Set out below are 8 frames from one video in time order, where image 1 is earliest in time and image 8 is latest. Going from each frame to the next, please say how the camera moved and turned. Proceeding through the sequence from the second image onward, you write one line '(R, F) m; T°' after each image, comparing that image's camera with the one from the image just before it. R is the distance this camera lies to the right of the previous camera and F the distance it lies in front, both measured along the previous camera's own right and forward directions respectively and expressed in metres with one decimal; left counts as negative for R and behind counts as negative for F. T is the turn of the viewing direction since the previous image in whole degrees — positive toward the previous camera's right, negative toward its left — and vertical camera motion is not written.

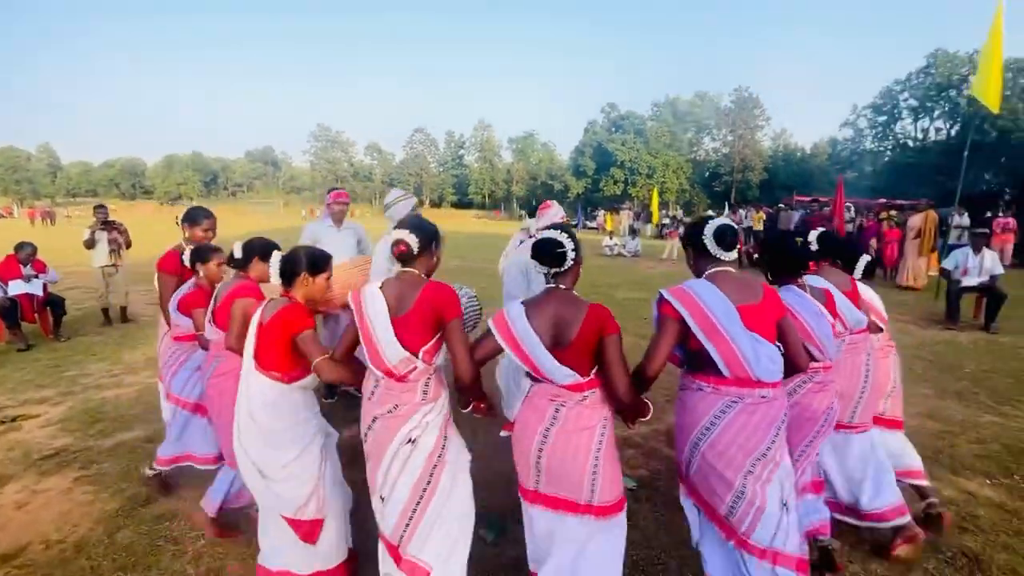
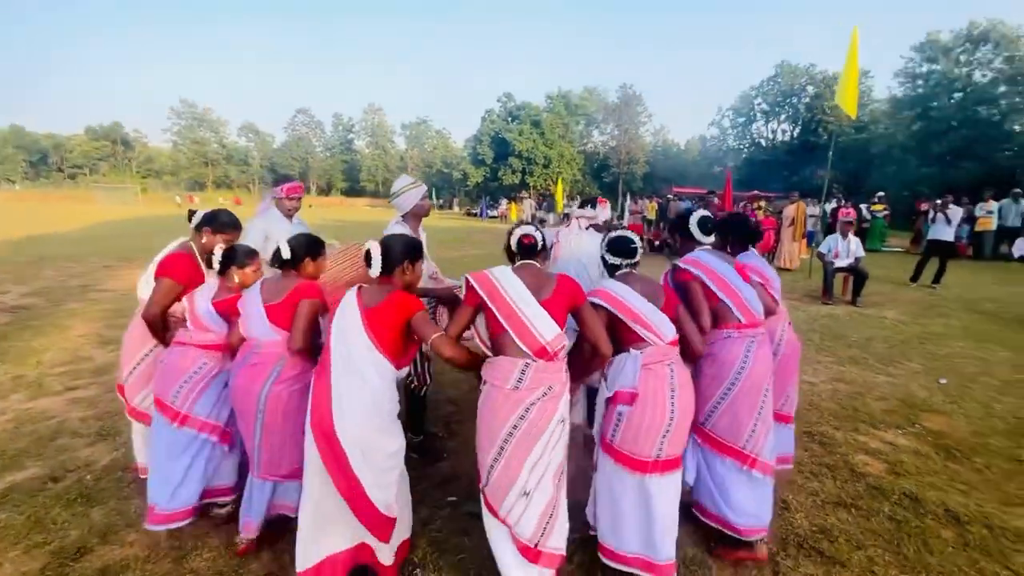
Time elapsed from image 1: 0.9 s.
(-0.6, +0.2) m; +12°
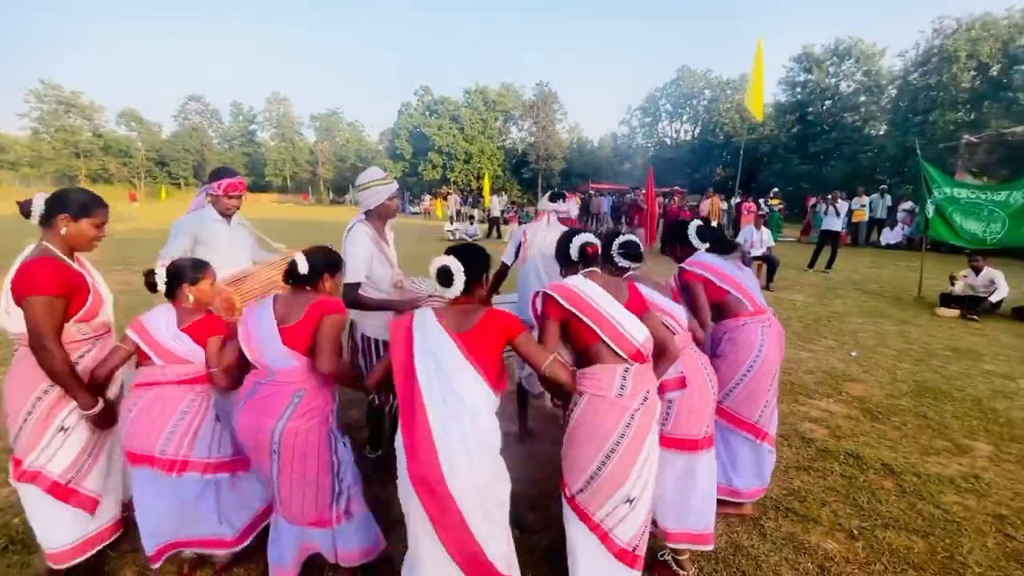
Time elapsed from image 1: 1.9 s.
(-0.4, 0.0) m; +9°
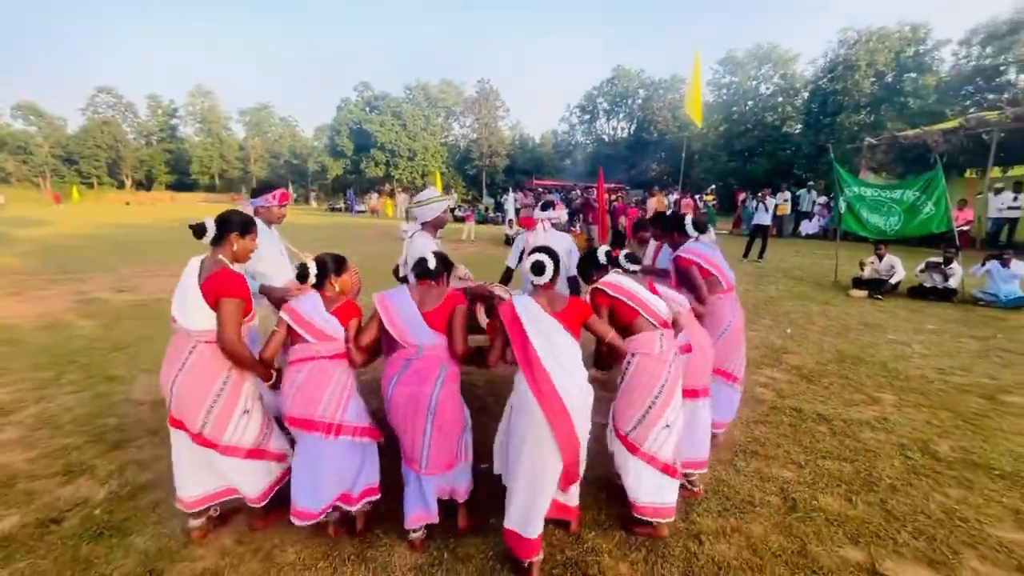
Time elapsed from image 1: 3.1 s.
(-0.6, -0.5) m; +7°
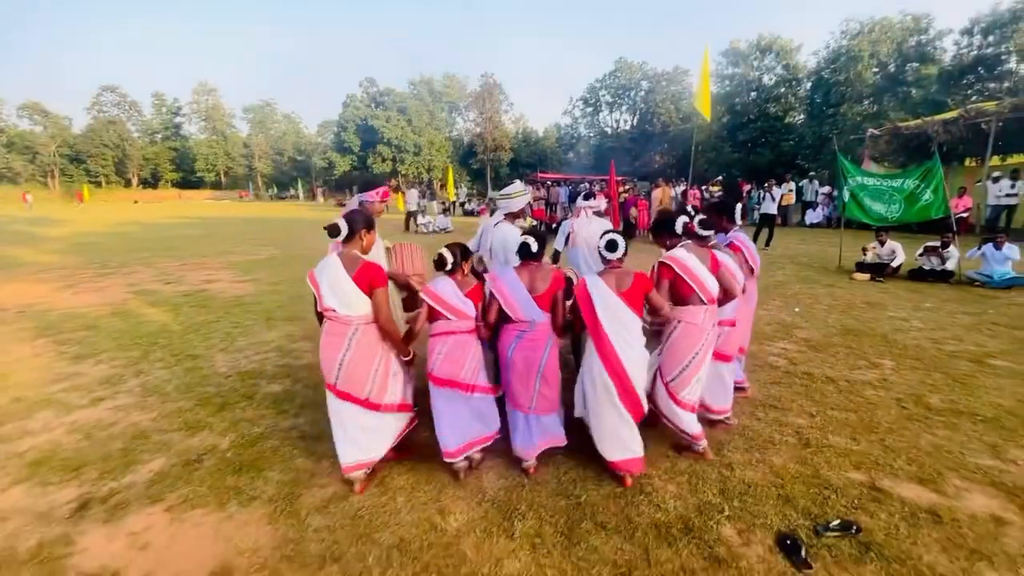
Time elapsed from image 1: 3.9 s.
(-0.4, -0.6) m; 0°
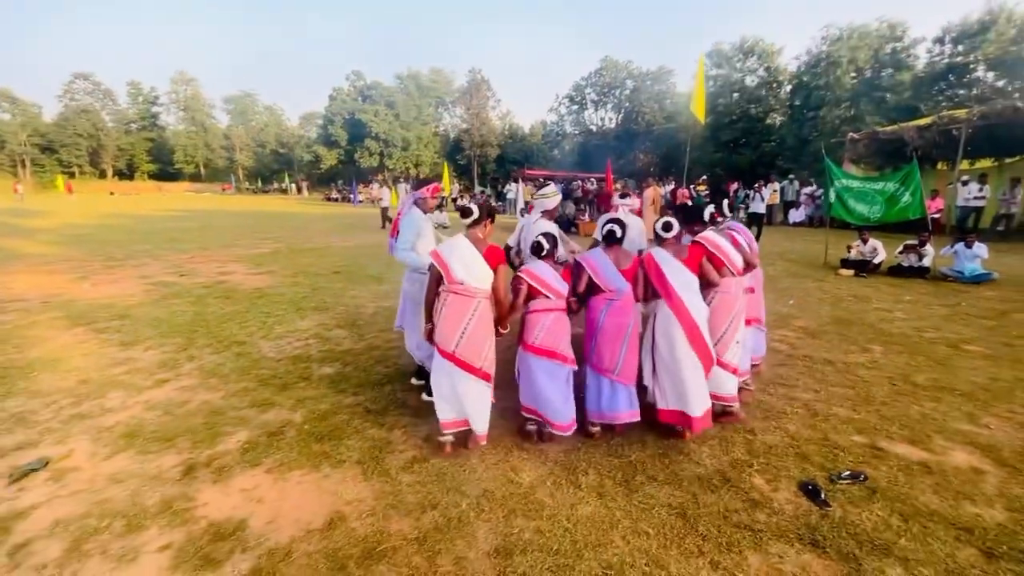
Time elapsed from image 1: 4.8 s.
(-0.6, -0.5) m; +2°
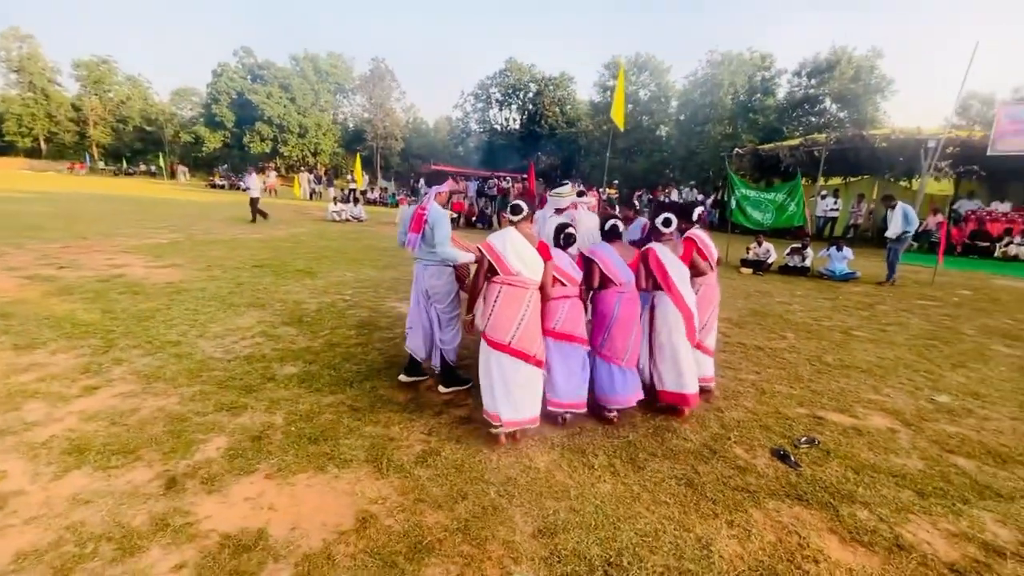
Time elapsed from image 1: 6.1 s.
(-0.8, 0.0) m; +12°
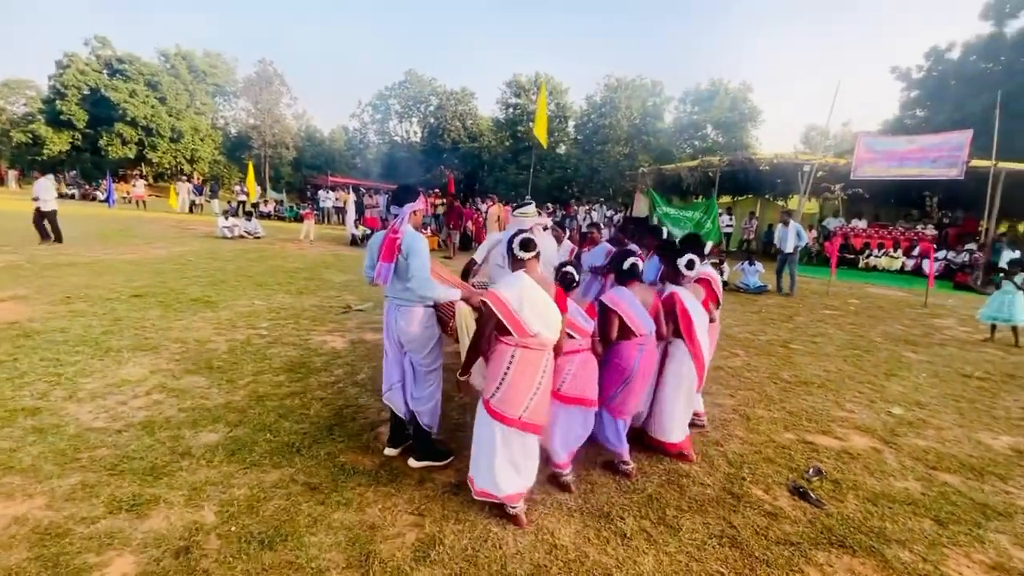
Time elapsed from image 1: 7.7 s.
(-0.7, +0.7) m; +12°
